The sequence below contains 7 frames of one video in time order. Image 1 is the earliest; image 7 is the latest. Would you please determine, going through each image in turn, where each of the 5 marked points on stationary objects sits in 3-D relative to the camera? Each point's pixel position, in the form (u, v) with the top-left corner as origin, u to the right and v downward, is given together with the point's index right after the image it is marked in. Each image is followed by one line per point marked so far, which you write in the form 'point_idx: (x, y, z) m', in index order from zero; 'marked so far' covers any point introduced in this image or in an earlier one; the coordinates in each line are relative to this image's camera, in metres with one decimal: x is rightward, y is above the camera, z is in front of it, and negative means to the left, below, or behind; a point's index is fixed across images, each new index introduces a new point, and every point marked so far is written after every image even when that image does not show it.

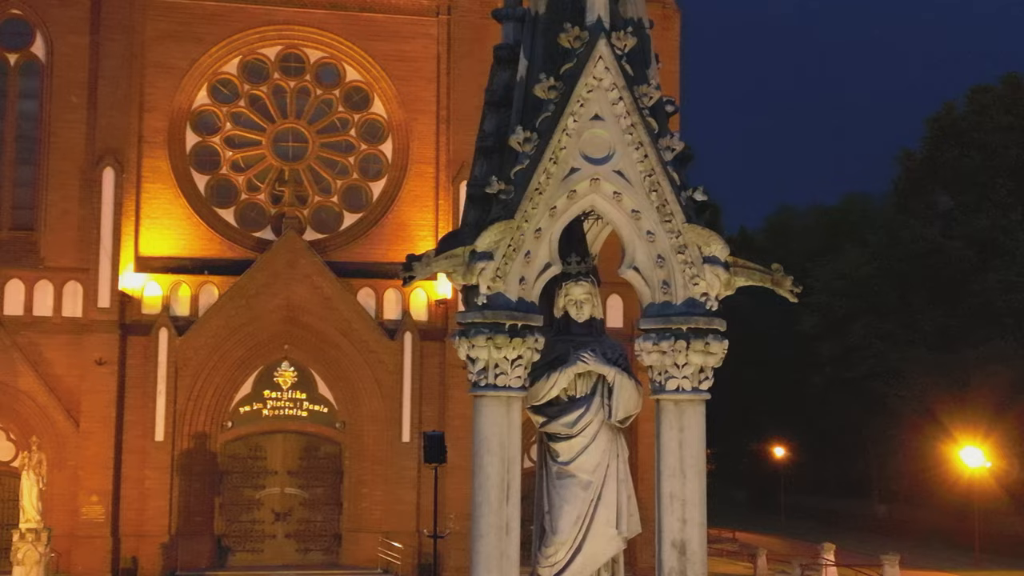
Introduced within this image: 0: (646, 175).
0: (+0.8, +0.6, +7.7) m
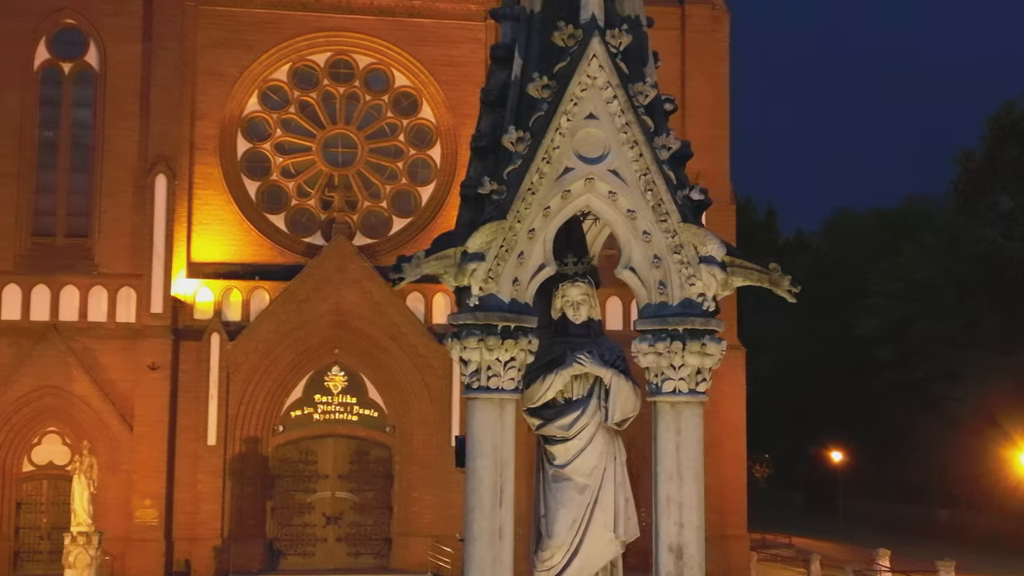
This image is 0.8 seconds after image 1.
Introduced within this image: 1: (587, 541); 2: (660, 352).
0: (+0.7, +0.6, +7.6) m
1: (+0.4, -1.4, +7.6) m
2: (+0.8, -0.4, +7.6) m
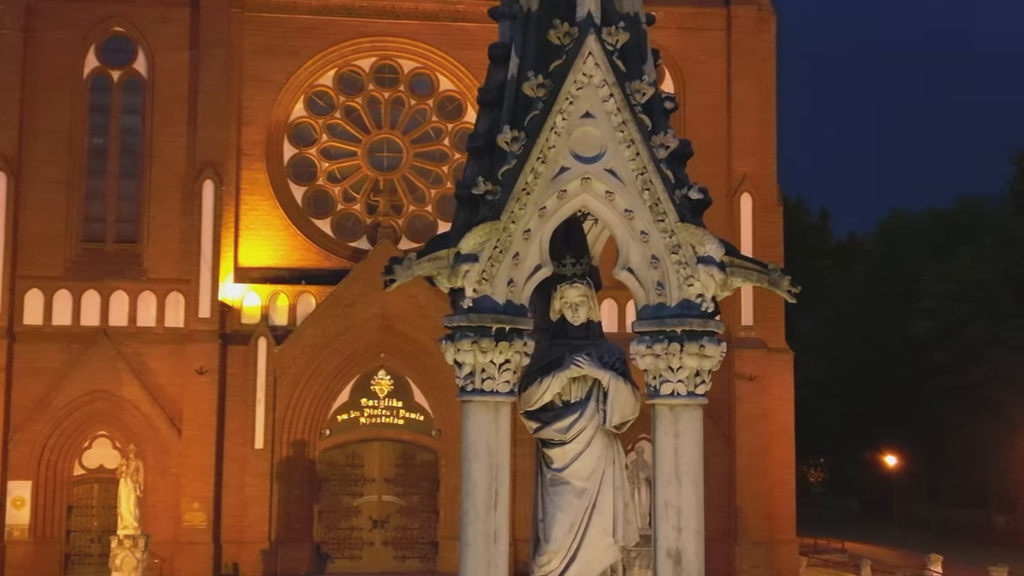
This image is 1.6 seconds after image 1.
0: (+0.7, +0.6, +7.5) m
1: (+0.4, -1.4, +7.5) m
2: (+0.8, -0.4, +7.4) m
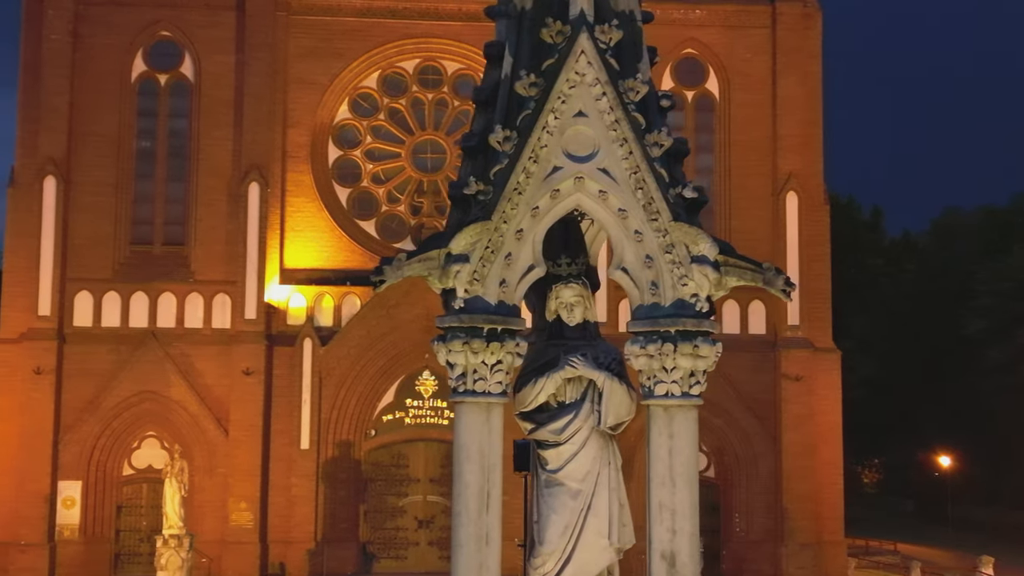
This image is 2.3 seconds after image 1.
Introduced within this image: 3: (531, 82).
0: (+0.7, +0.6, +7.4) m
1: (+0.4, -1.4, +7.5) m
2: (+0.8, -0.4, +7.4) m
3: (+0.1, +1.1, +7.5) m
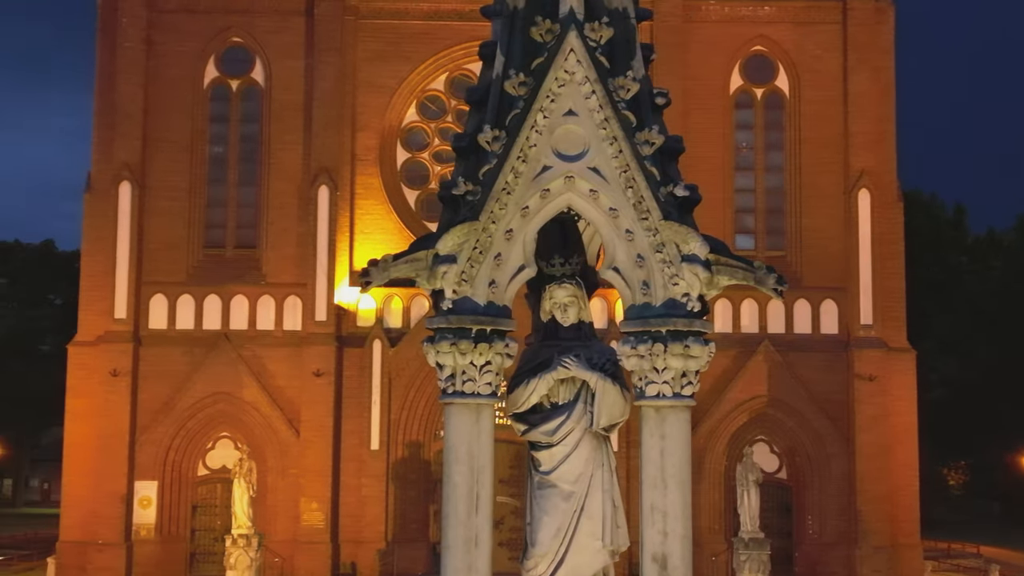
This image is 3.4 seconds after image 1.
0: (+0.6, +0.6, +7.4) m
1: (+0.3, -1.4, +7.4) m
2: (+0.7, -0.4, +7.3) m
3: (0.0, +1.1, +7.4) m
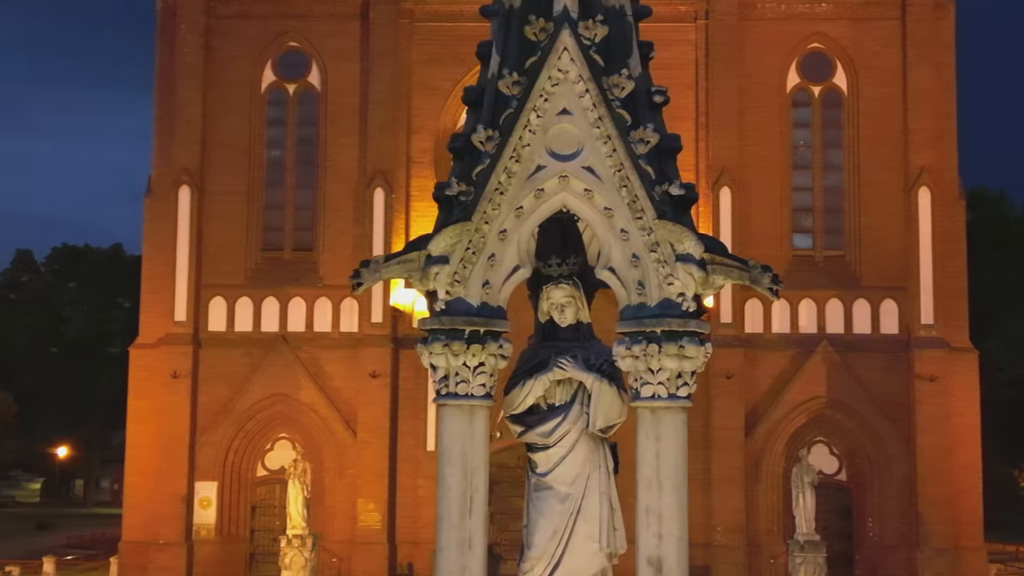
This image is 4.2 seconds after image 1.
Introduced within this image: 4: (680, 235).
0: (+0.6, +0.6, +7.3) m
1: (+0.3, -1.4, +7.3) m
2: (+0.7, -0.4, +7.2) m
3: (0.0, +1.1, +7.4) m
4: (+0.9, +0.3, +7.2) m
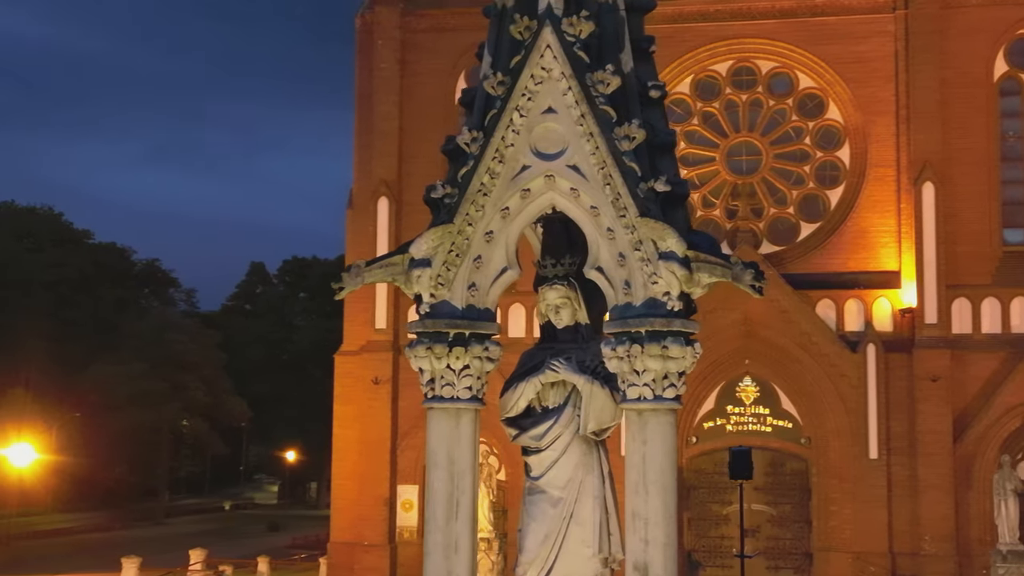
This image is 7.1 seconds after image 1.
0: (+0.5, +0.6, +7.1) m
1: (+0.3, -1.4, +7.2) m
2: (+0.6, -0.4, +7.1) m
3: (-0.1, +1.1, +7.3) m
4: (+0.8, +0.3, +7.0) m
